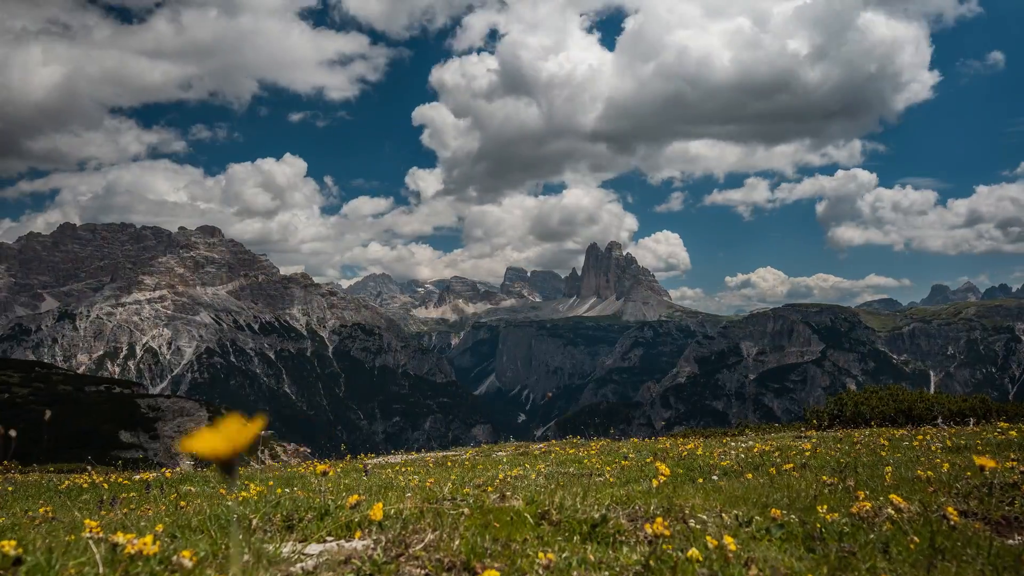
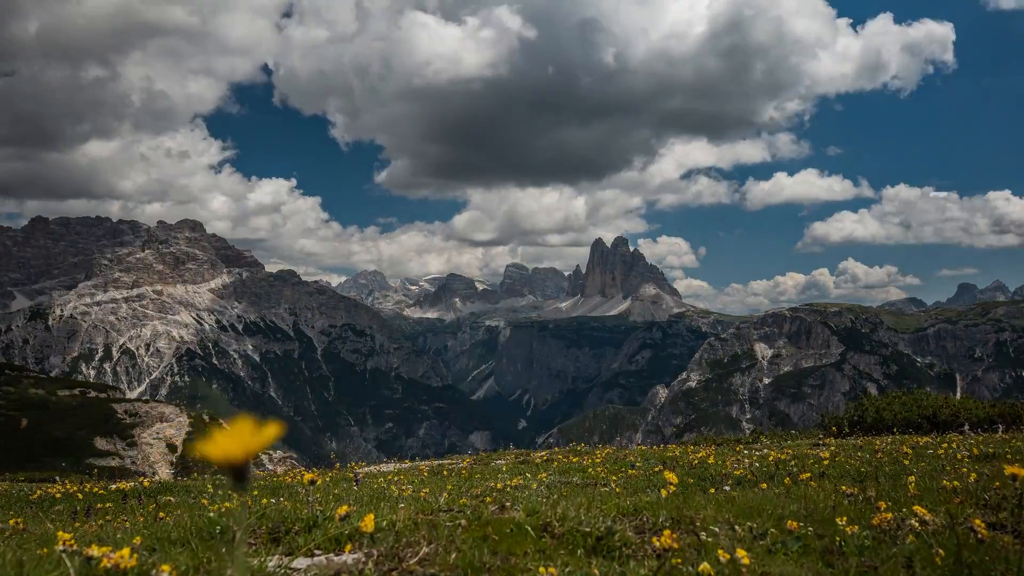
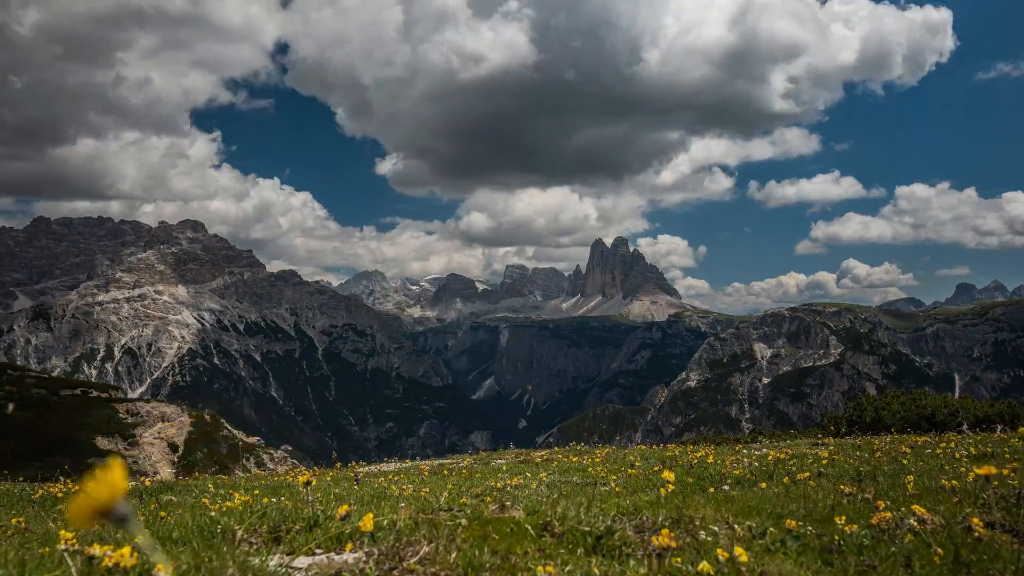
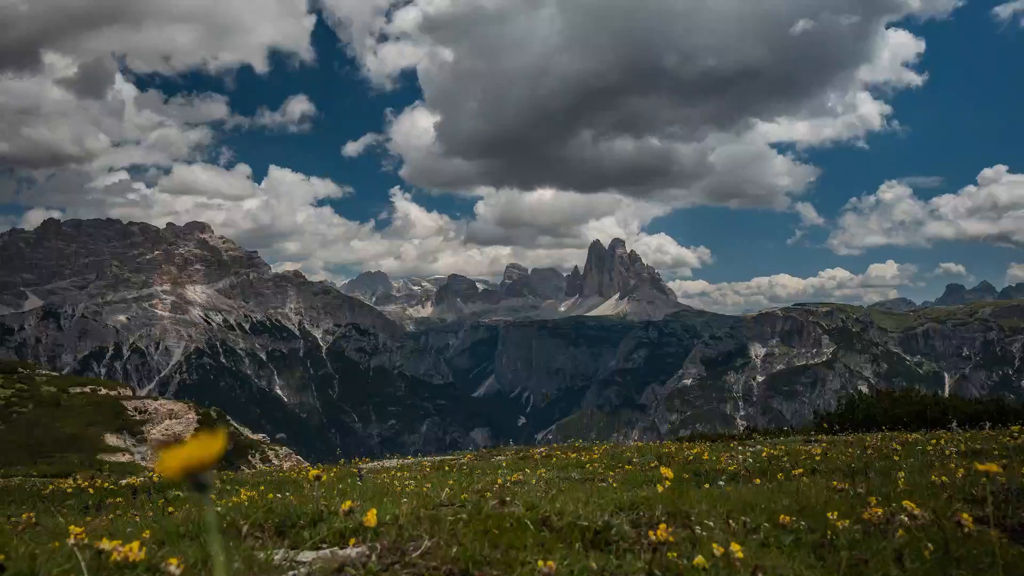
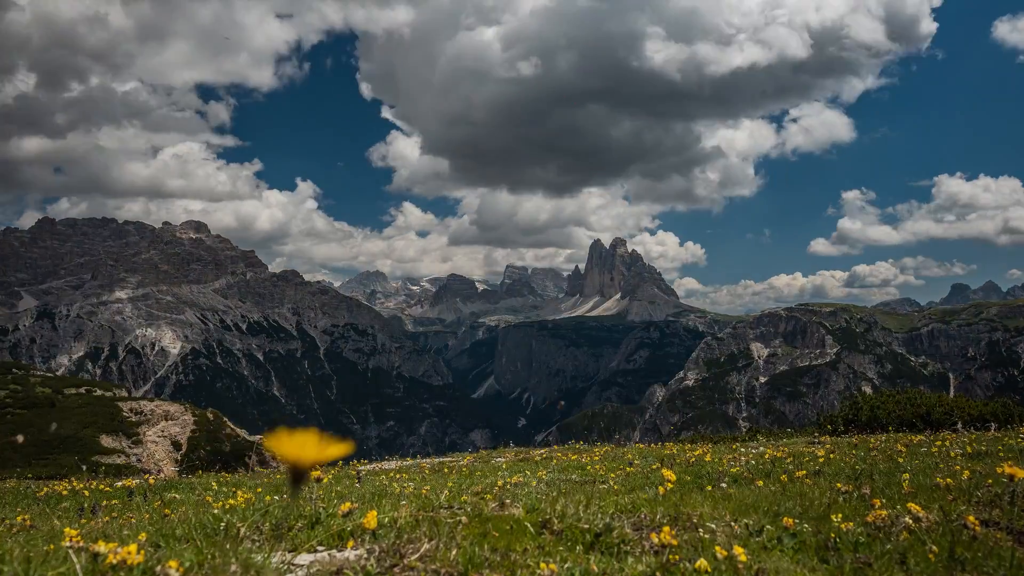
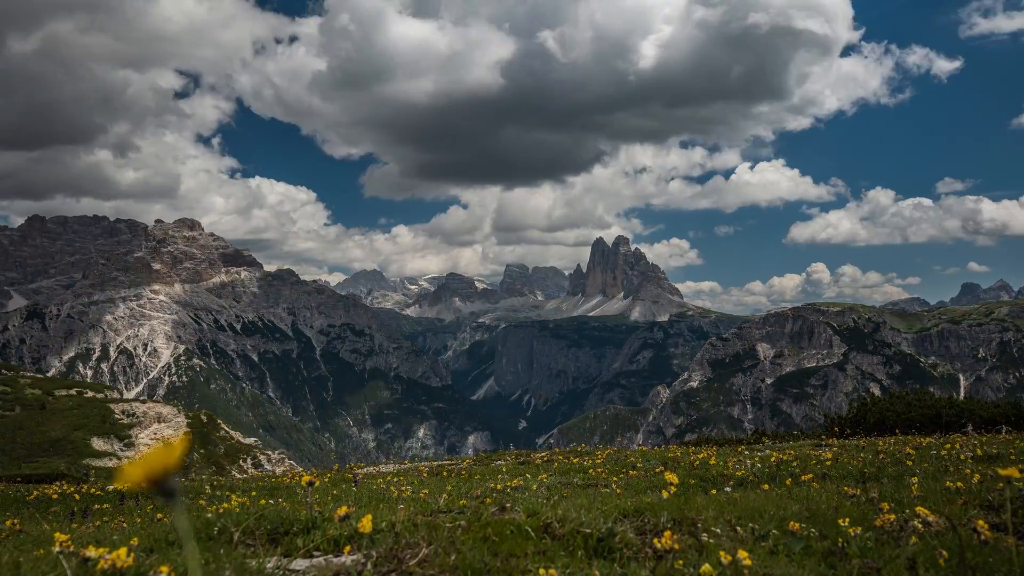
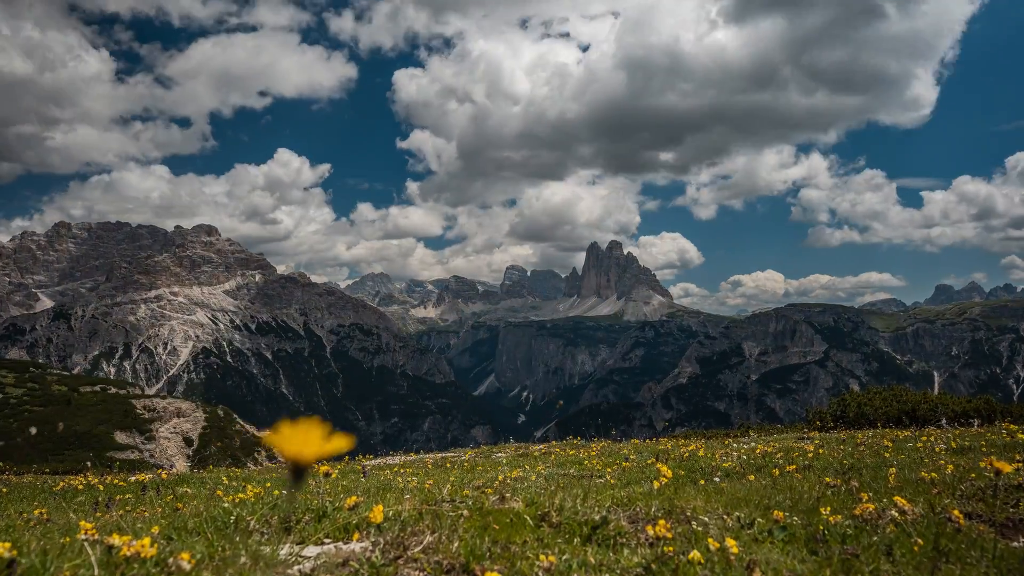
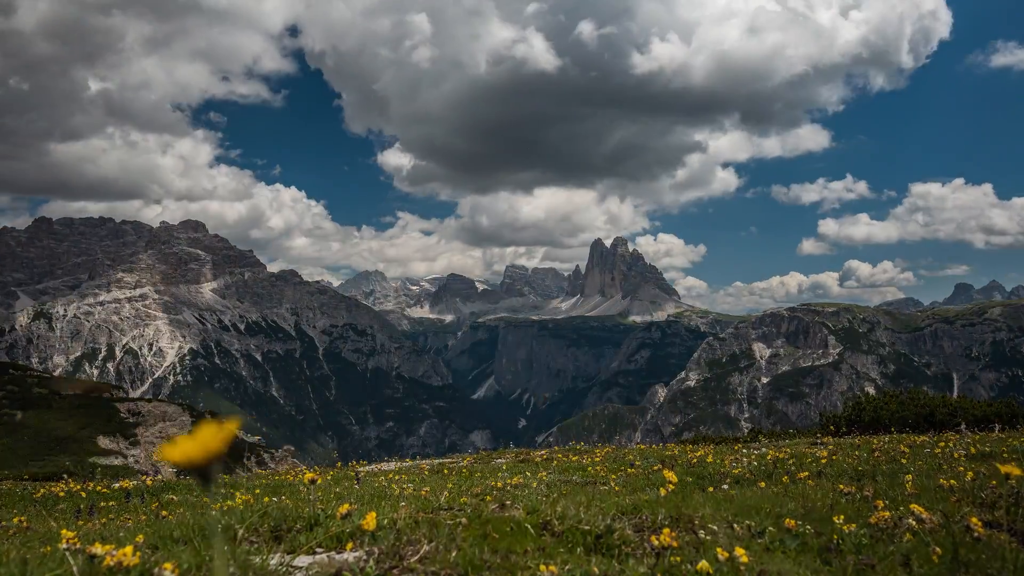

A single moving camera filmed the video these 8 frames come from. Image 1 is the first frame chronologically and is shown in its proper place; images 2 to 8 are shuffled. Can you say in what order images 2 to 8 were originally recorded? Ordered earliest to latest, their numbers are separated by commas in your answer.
7, 4, 5, 8, 3, 2, 6
